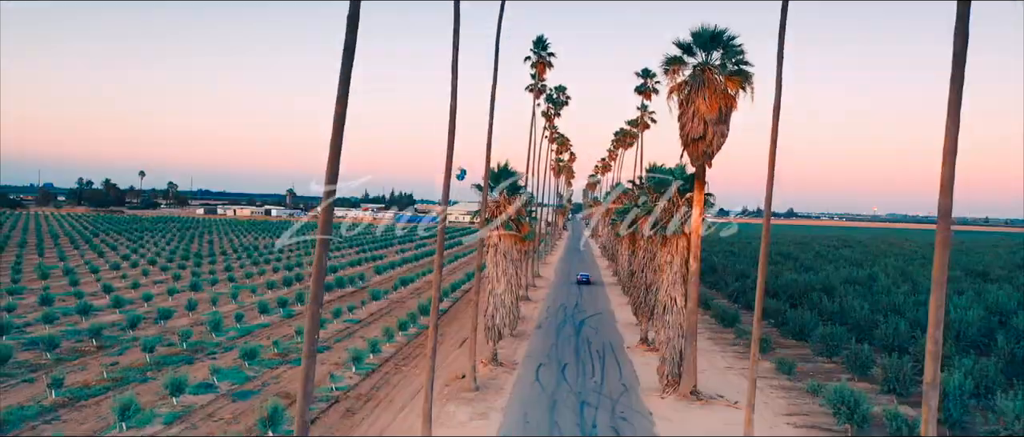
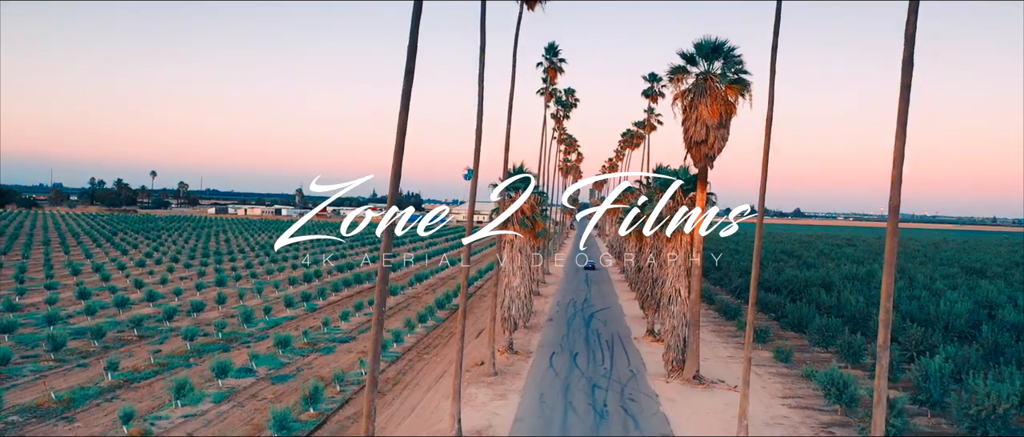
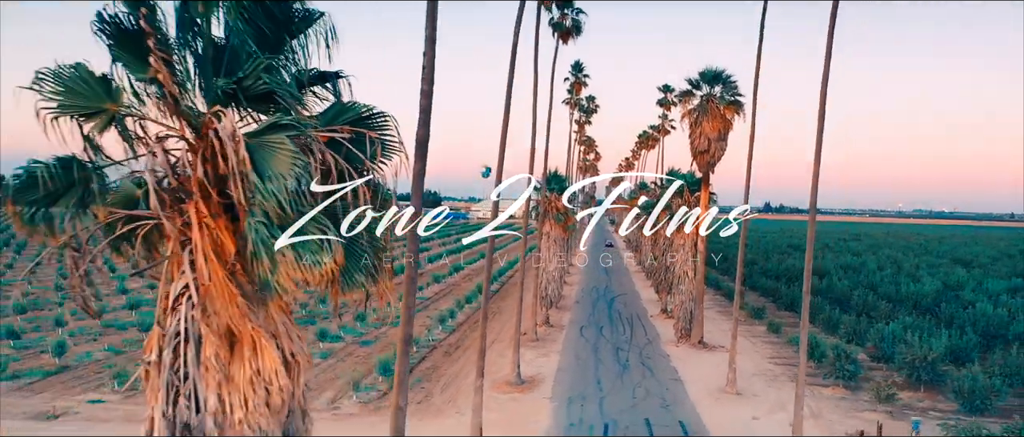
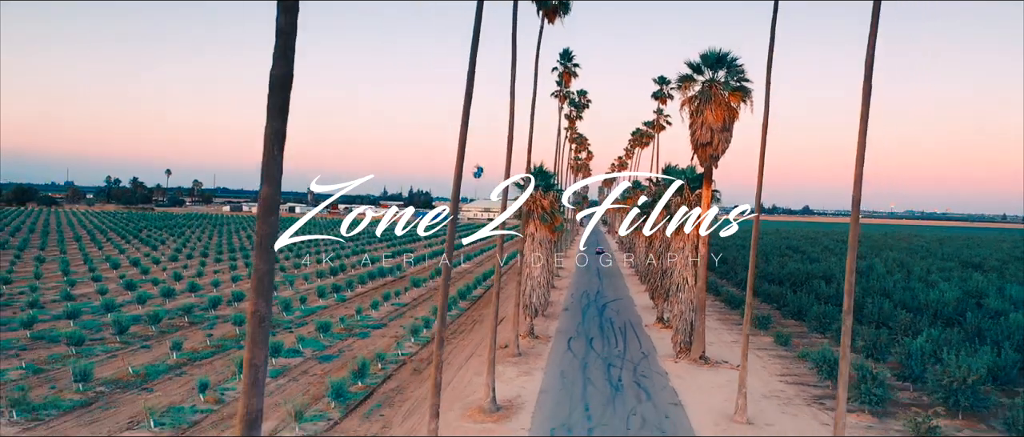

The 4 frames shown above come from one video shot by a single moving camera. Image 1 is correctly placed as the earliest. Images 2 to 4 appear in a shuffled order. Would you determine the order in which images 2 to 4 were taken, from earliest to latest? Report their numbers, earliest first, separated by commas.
2, 4, 3
